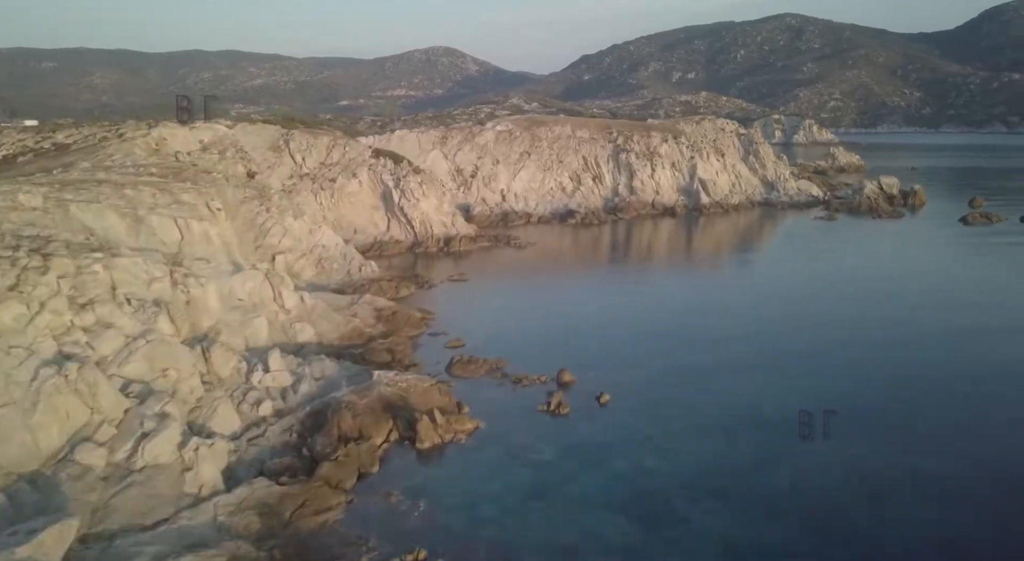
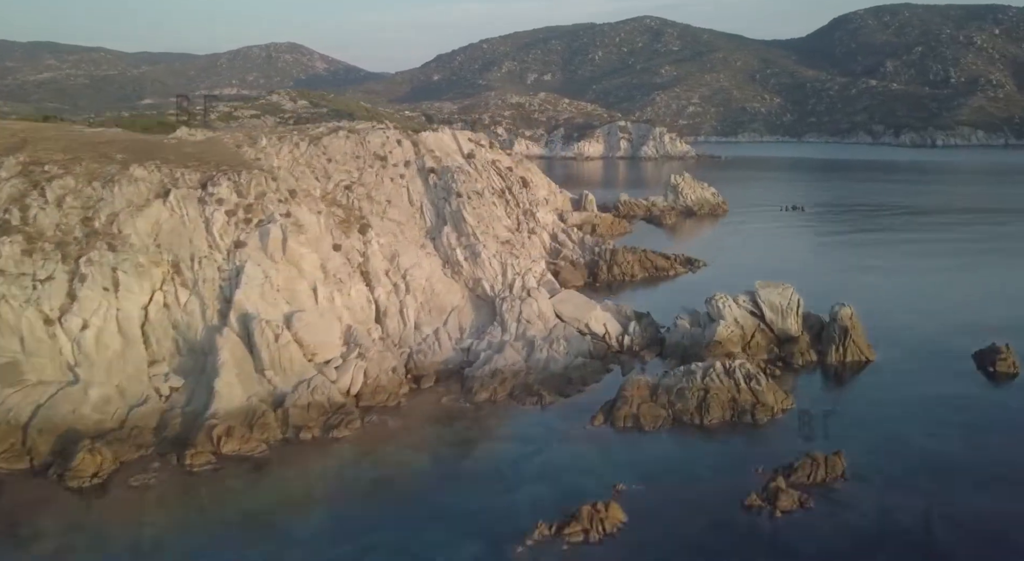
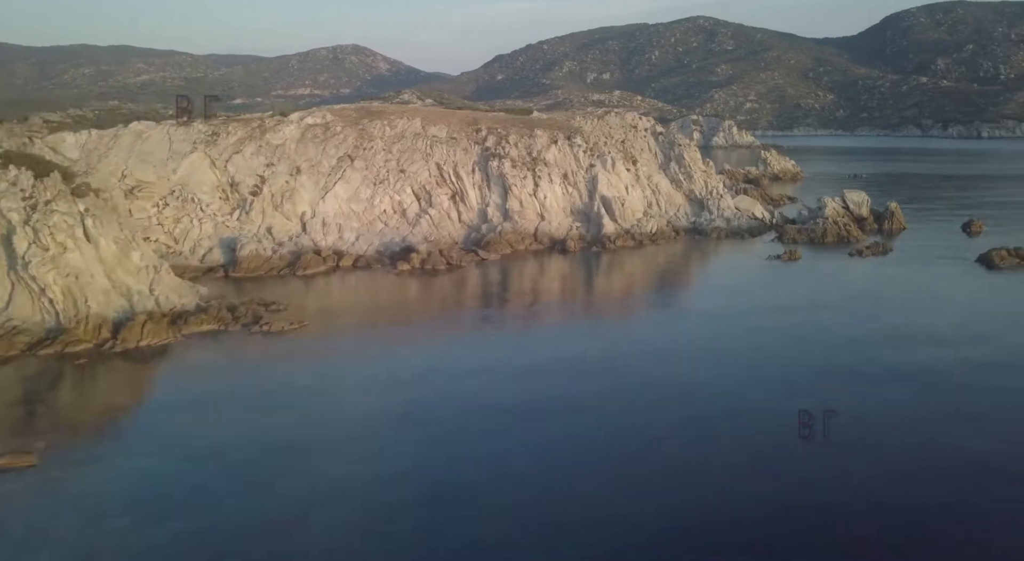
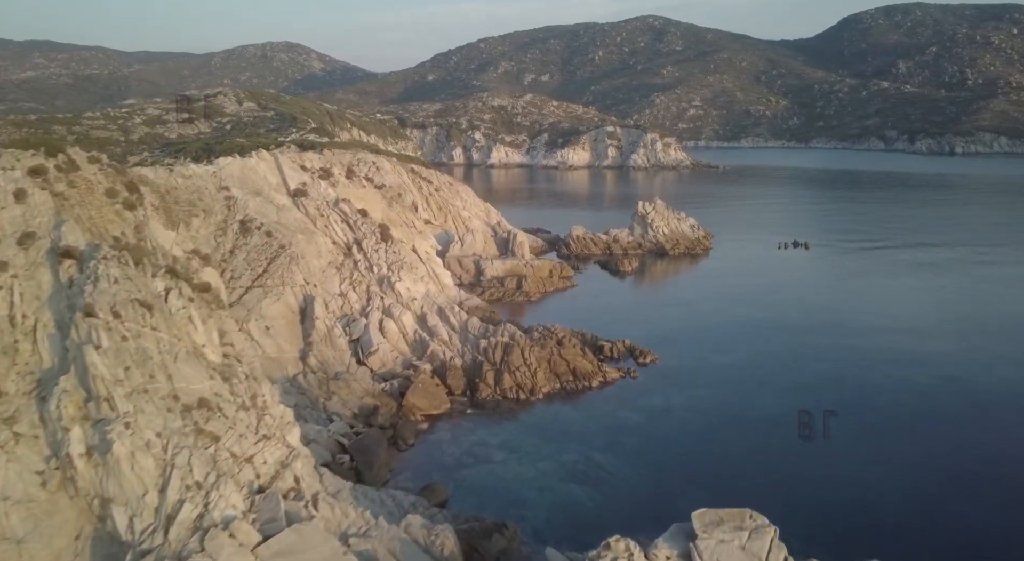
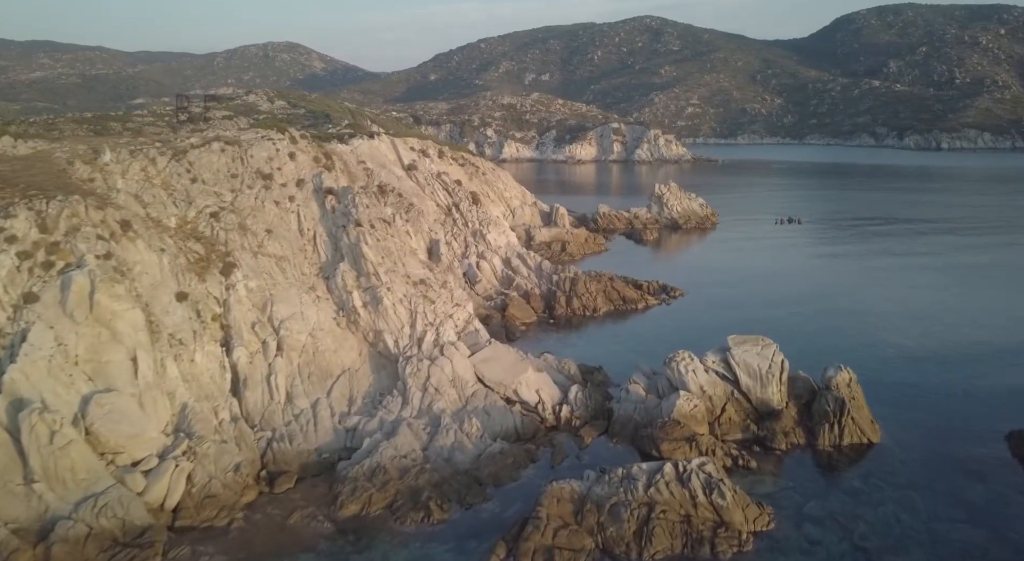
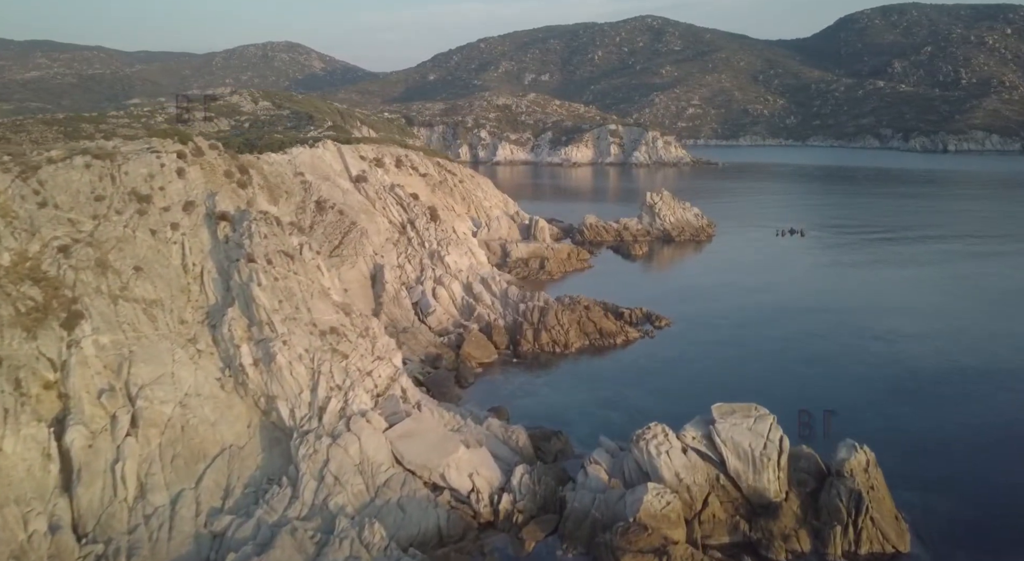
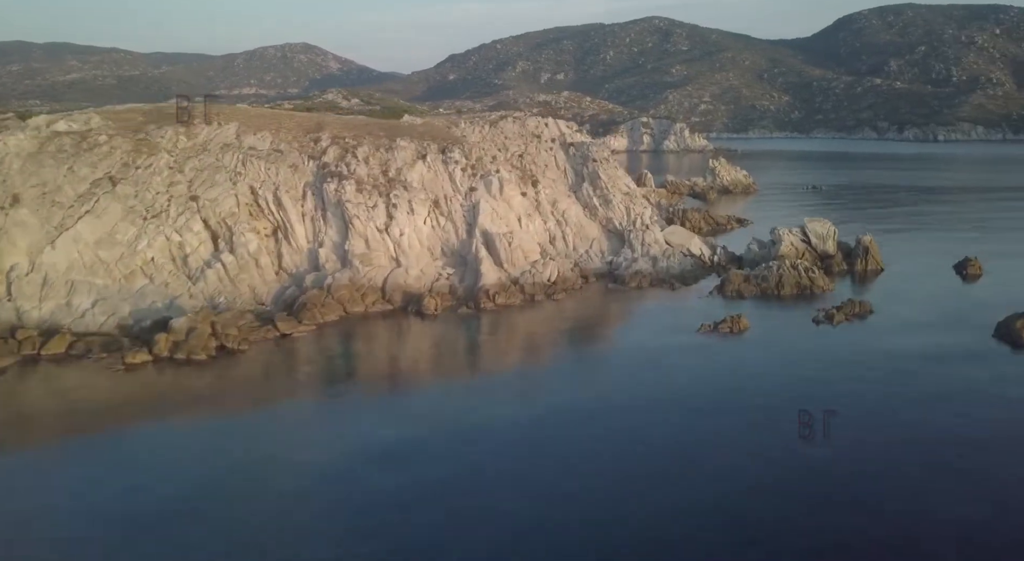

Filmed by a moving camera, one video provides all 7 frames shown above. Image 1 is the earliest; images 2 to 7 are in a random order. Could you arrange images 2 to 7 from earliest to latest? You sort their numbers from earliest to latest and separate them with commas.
3, 7, 2, 5, 6, 4
